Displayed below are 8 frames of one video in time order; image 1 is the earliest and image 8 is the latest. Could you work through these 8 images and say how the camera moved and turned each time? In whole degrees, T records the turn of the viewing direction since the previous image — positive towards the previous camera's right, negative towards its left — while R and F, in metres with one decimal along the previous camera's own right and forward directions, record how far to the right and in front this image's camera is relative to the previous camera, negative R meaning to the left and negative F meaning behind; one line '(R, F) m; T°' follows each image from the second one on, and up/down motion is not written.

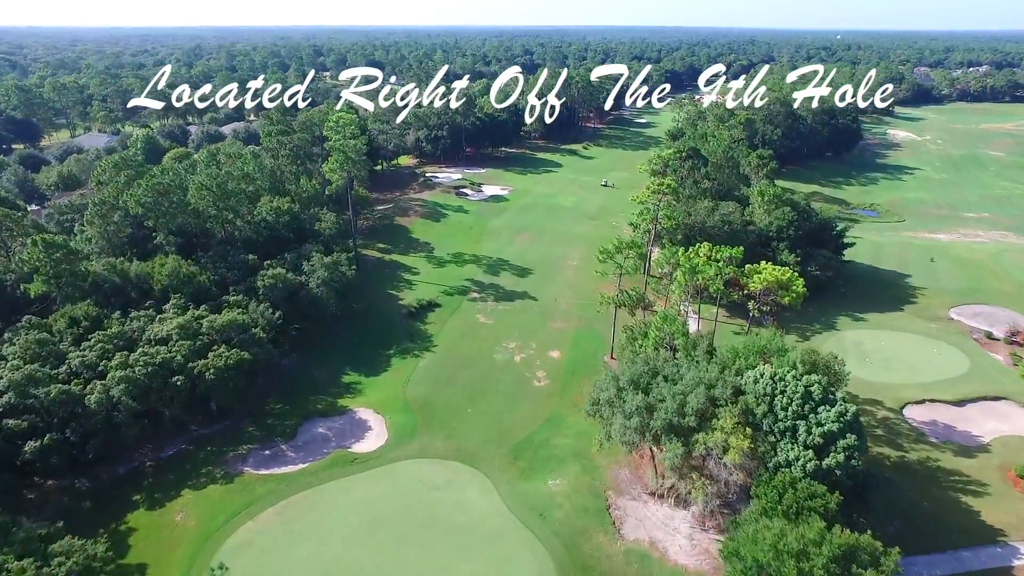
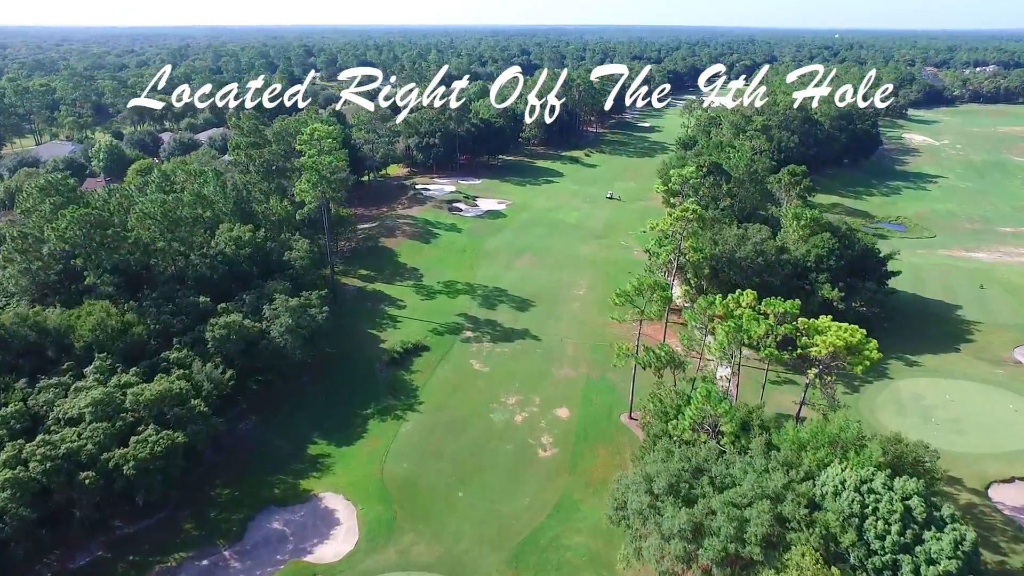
(-0.2, +7.5) m; 0°
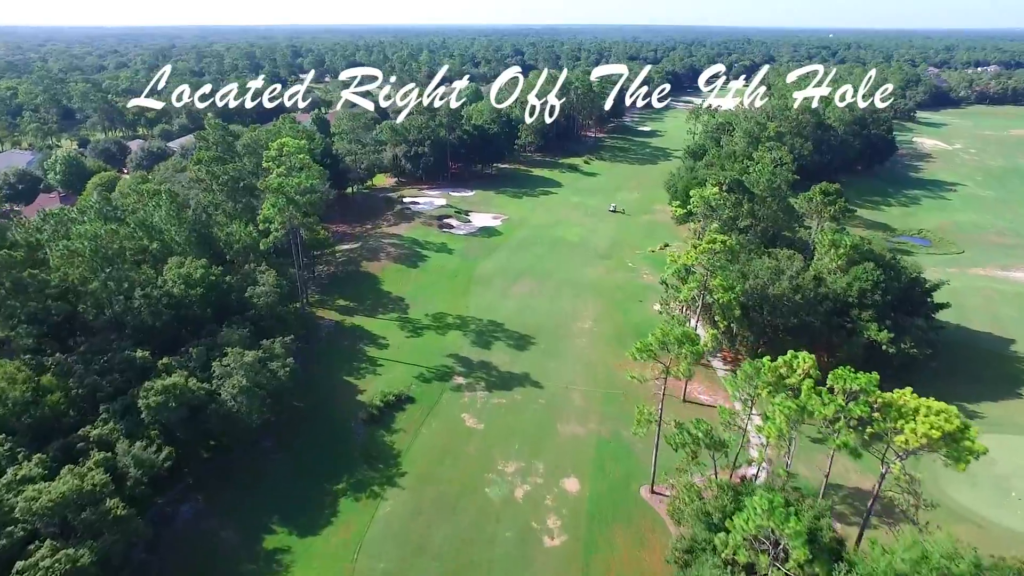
(-0.2, +6.5) m; +1°
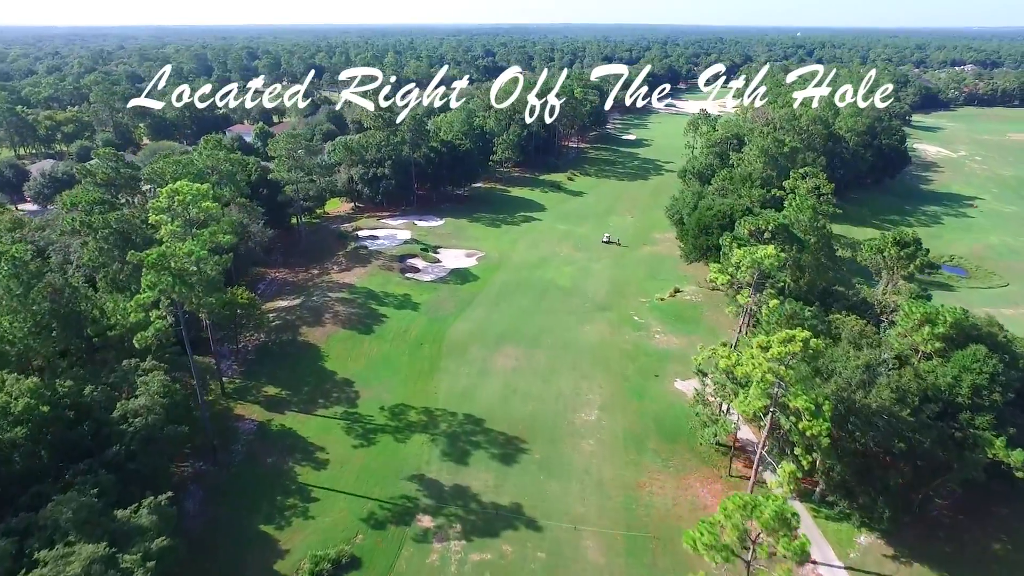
(-0.4, +12.3) m; +2°
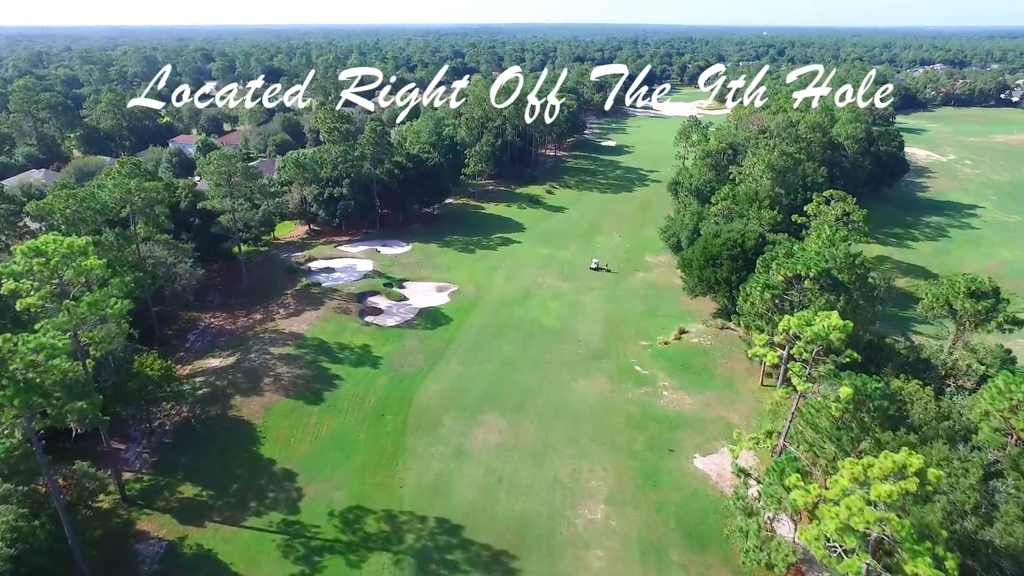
(-0.4, +8.2) m; +2°
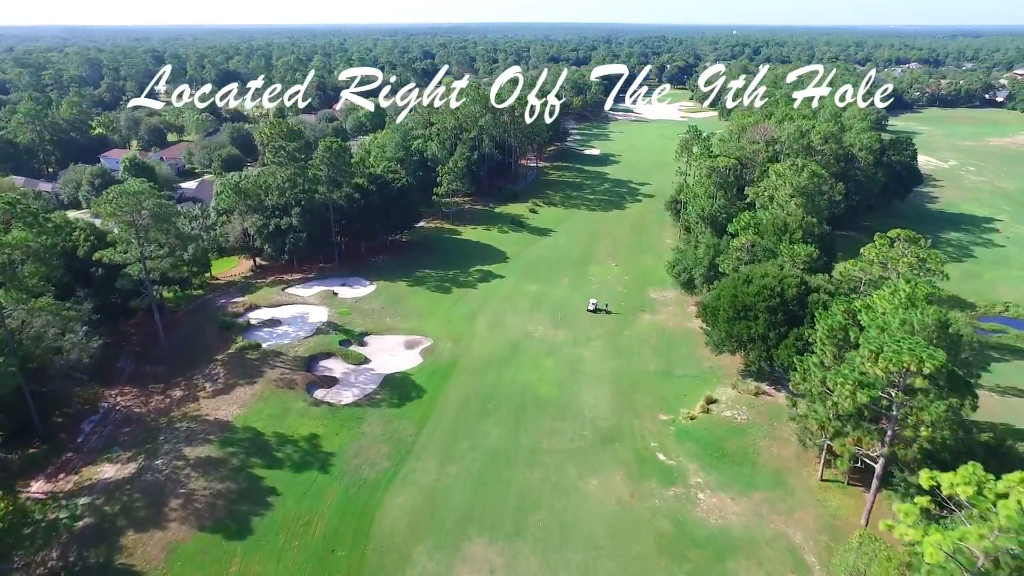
(-0.7, +9.6) m; +2°
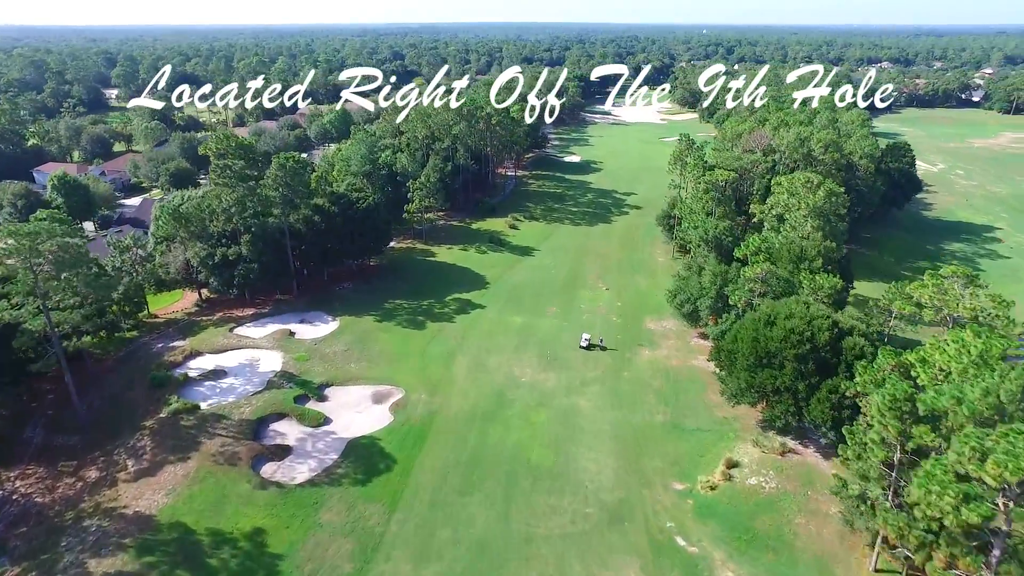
(-0.5, +6.1) m; +2°
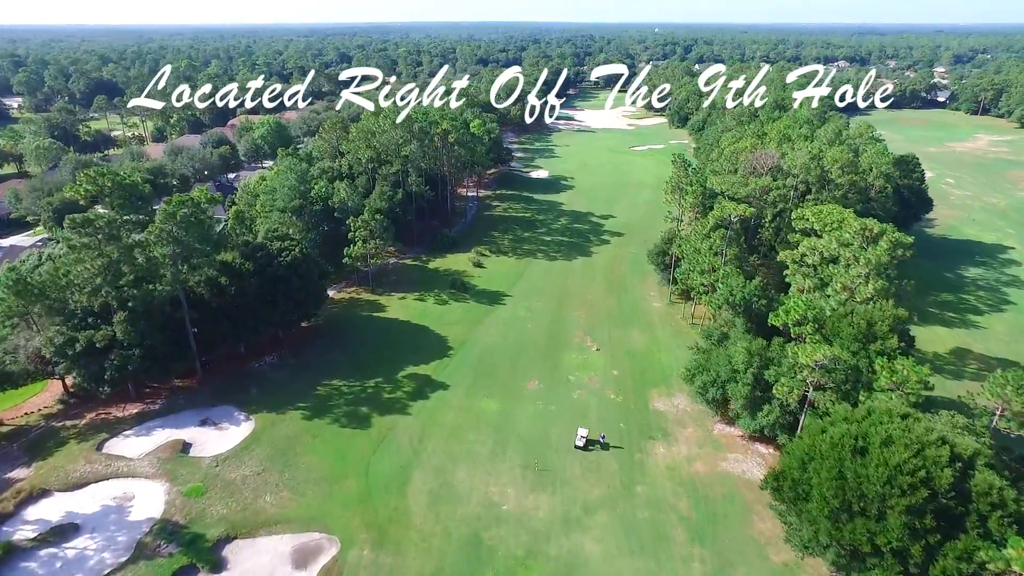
(-0.6, +11.2) m; +4°
